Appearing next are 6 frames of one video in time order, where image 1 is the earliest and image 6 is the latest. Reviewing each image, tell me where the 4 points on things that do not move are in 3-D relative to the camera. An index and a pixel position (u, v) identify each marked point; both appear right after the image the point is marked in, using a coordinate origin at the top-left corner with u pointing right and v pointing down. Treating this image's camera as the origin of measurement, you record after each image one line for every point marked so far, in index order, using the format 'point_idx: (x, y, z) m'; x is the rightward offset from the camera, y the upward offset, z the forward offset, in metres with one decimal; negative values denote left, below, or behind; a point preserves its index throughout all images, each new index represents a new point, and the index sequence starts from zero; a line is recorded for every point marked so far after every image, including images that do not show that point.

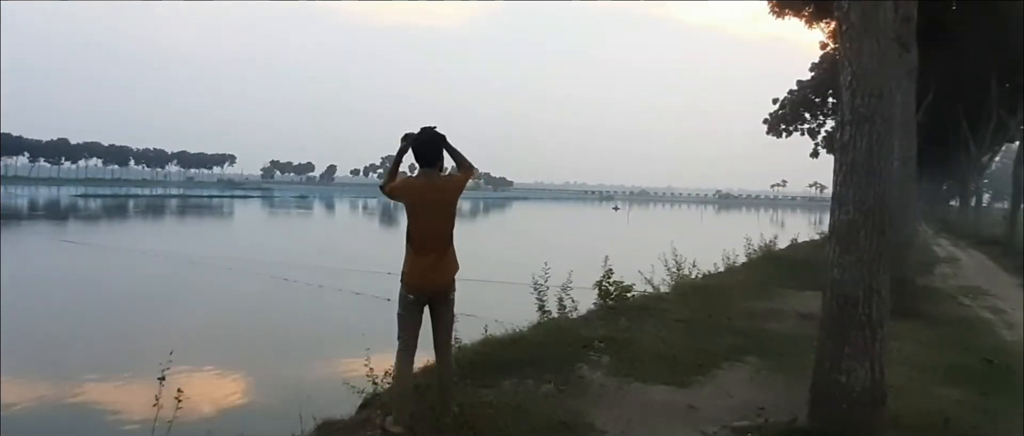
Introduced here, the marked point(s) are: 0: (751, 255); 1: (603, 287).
0: (+4.9, -0.8, +15.5) m
1: (+1.1, -0.8, +9.3) m
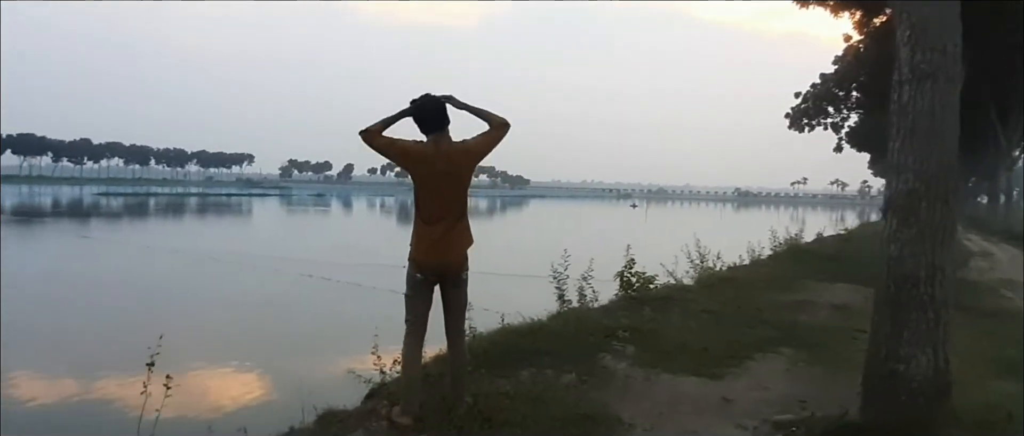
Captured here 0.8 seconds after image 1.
0: (+5.3, -0.6, +15.0) m
1: (+1.3, -0.7, +8.9) m
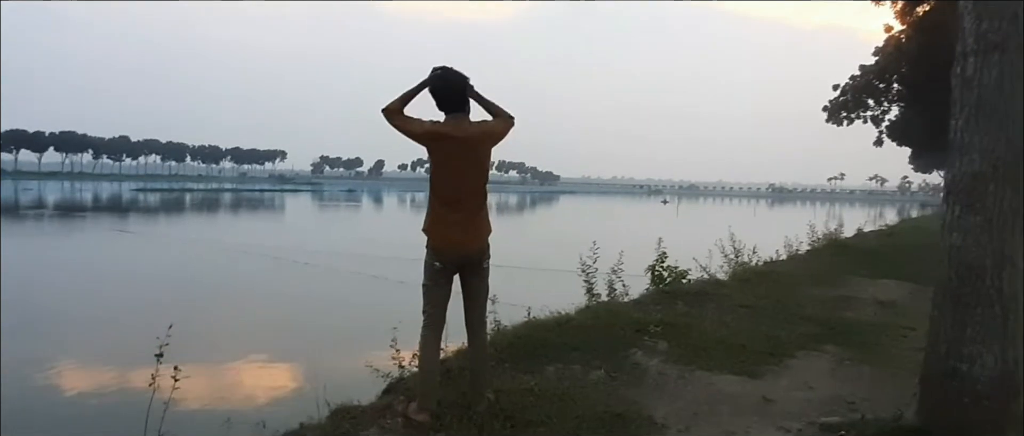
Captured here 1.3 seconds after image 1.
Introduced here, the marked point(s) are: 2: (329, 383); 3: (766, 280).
0: (+5.8, -0.5, +14.6) m
1: (+1.6, -0.6, +8.6) m
2: (-2.1, -1.9, +8.7) m
3: (+3.0, -0.7, +9.0) m
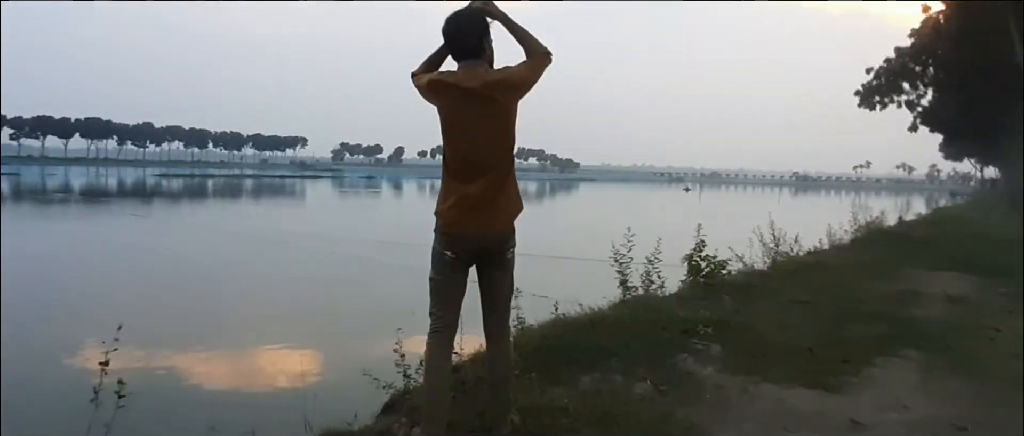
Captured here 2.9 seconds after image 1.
0: (+6.2, -0.3, +13.6) m
1: (+1.9, -0.4, +7.8) m
2: (-1.9, -1.7, +8.1) m
3: (+3.3, -0.6, +8.2) m
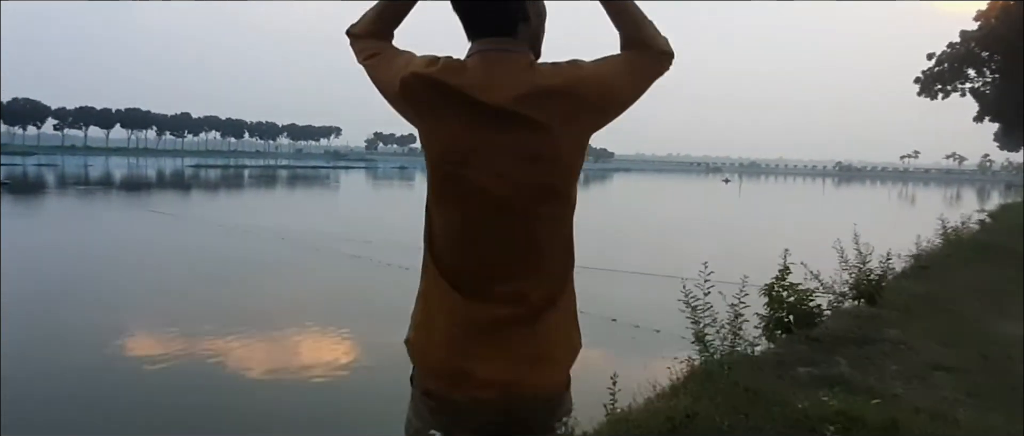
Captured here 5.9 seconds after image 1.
0: (+6.8, -0.4, +11.9) m
1: (+2.2, -0.6, +6.2) m
2: (-1.5, -1.9, +6.7) m
3: (+3.6, -0.8, +6.5) m
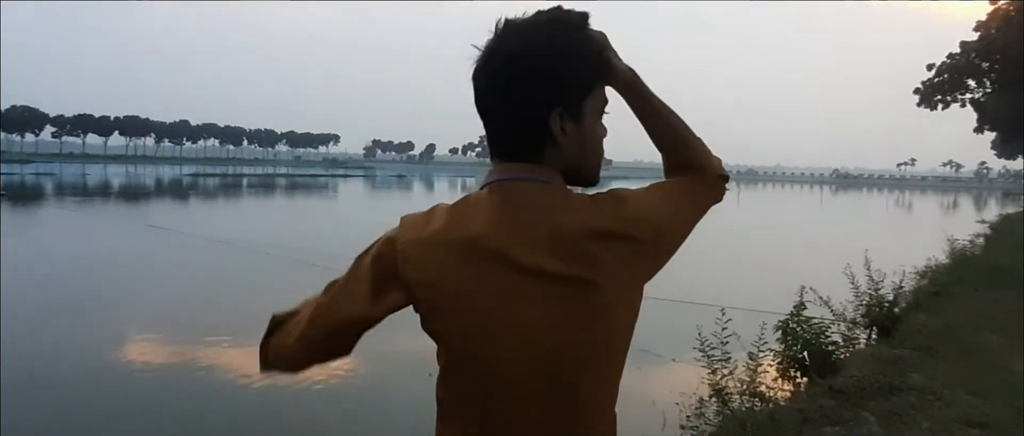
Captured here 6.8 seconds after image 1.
0: (+6.8, -0.7, +11.6) m
1: (+2.2, -0.9, +5.9) m
2: (-1.5, -2.2, +6.4) m
3: (+3.7, -1.1, +6.3) m
